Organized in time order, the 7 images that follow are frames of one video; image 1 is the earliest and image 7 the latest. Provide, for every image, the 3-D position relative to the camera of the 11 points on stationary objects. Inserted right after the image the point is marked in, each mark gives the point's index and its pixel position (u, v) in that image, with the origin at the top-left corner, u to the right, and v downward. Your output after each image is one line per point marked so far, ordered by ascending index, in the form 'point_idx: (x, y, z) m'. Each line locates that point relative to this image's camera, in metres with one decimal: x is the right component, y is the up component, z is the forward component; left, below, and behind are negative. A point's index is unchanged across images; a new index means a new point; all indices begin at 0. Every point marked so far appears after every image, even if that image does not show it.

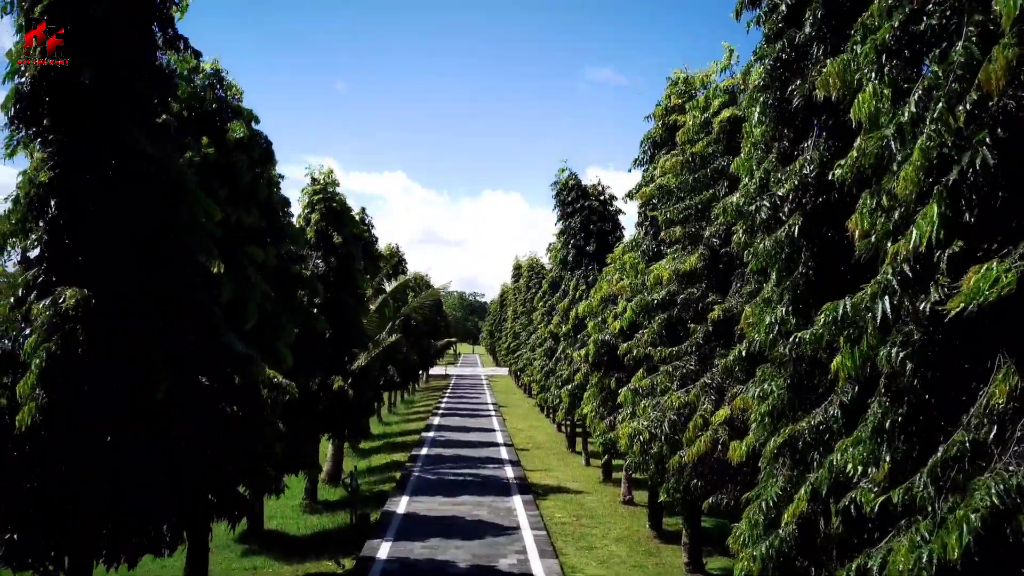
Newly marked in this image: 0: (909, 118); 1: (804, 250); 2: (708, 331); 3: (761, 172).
0: (+2.6, +1.1, +4.4) m
1: (+2.7, +0.3, +6.2) m
2: (+2.6, -0.6, +8.8) m
3: (+2.4, +1.1, +6.6) m
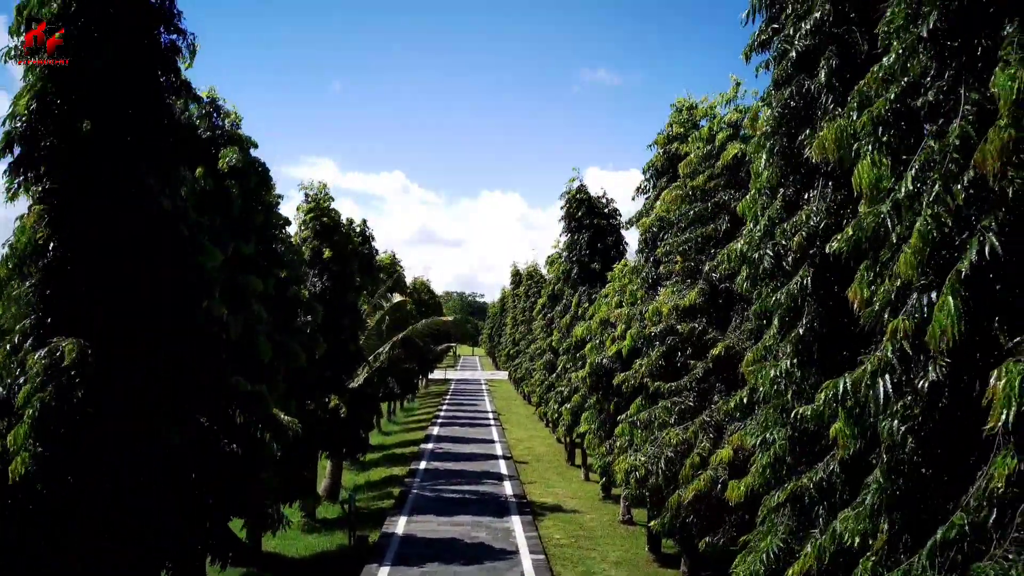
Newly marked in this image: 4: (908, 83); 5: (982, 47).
0: (+2.5, +0.6, +4.4) m
1: (+2.7, -0.1, +6.2) m
2: (+2.5, -1.0, +8.8) m
3: (+2.4, +0.7, +6.6) m
4: (+2.7, +1.4, +4.7) m
5: (+3.0, +1.5, +4.3) m
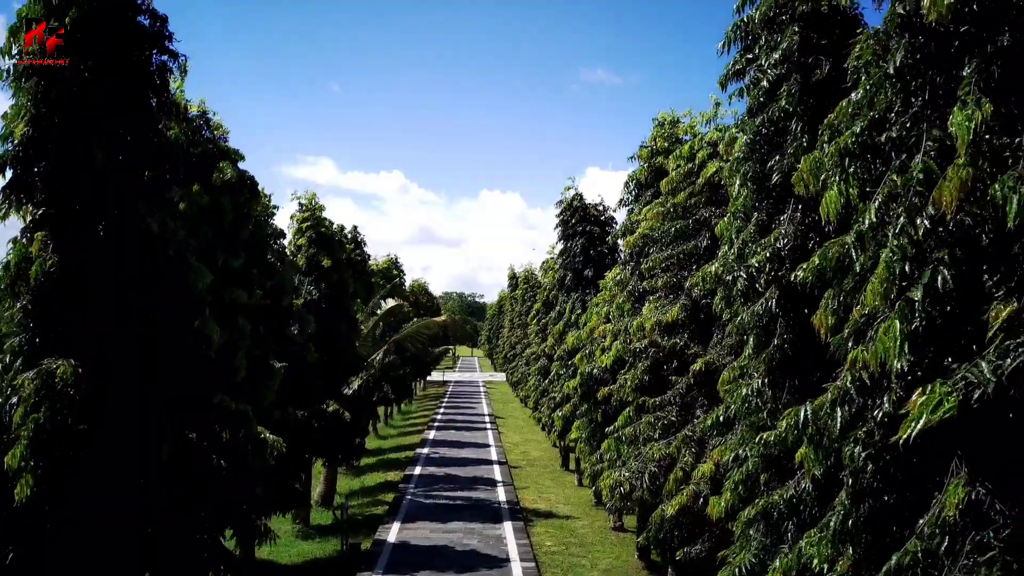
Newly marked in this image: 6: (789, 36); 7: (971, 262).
0: (+2.3, +0.4, +4.5) m
1: (+2.5, -0.3, +6.3) m
2: (+2.4, -1.2, +8.9) m
3: (+2.2, +0.4, +6.7) m
4: (+2.6, +1.2, +4.8) m
5: (+2.8, +1.3, +4.5) m
6: (+2.6, +2.4, +6.4) m
7: (+2.8, +0.2, +4.1) m
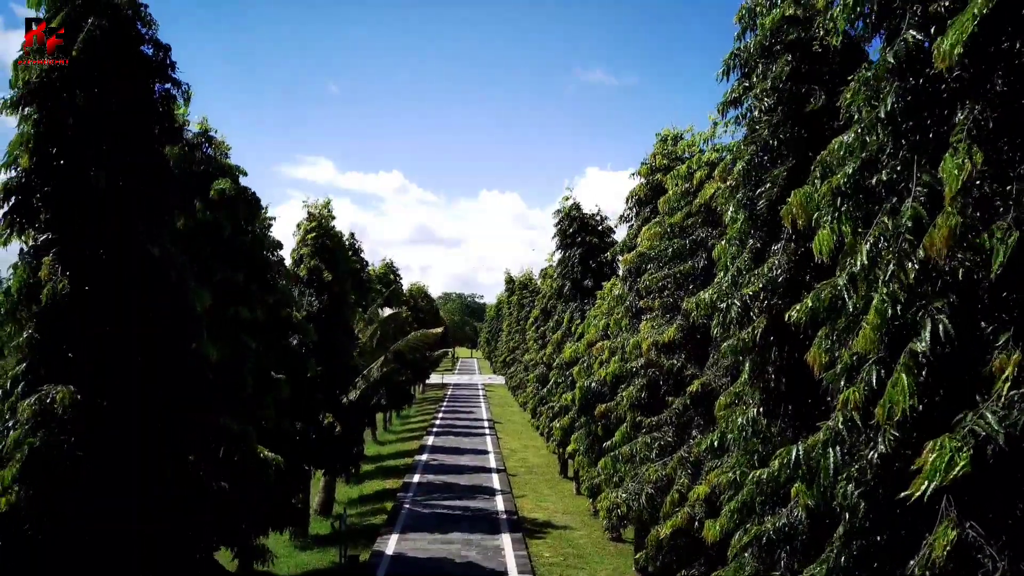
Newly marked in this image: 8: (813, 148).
0: (+2.3, +0.1, +4.6) m
1: (+2.4, -0.6, +6.4) m
2: (+2.3, -1.5, +9.0) m
3: (+2.2, +0.2, +6.8) m
4: (+2.5, +0.9, +4.9) m
5: (+2.8, +1.1, +4.5) m
6: (+2.6, +2.1, +6.4) m
7: (+2.8, -0.1, +4.2) m
8: (+3.0, +1.3, +6.6) m
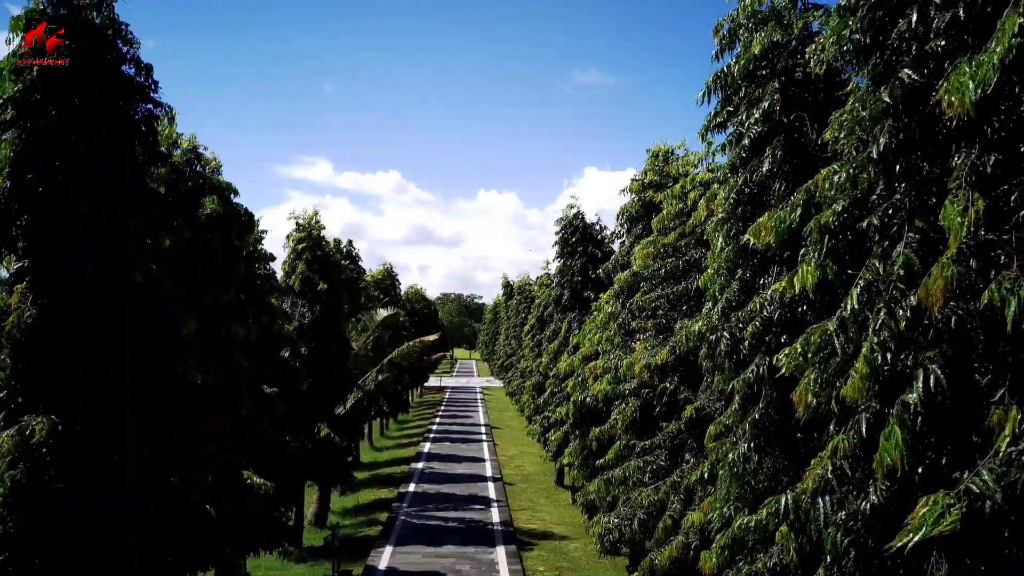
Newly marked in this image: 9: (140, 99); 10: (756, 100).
0: (+2.2, -0.2, +4.5) m
1: (+2.3, -0.9, +6.3) m
2: (+2.2, -1.8, +8.9) m
3: (+2.1, -0.1, +6.7) m
4: (+2.4, +0.6, +4.8) m
5: (+2.7, +0.8, +4.4) m
6: (+2.4, +1.8, +6.3) m
7: (+2.7, -0.4, +4.1) m
8: (+2.8, +1.0, +6.5) m
9: (-4.0, +2.1, +7.4) m
10: (+2.4, +1.8, +6.5) m
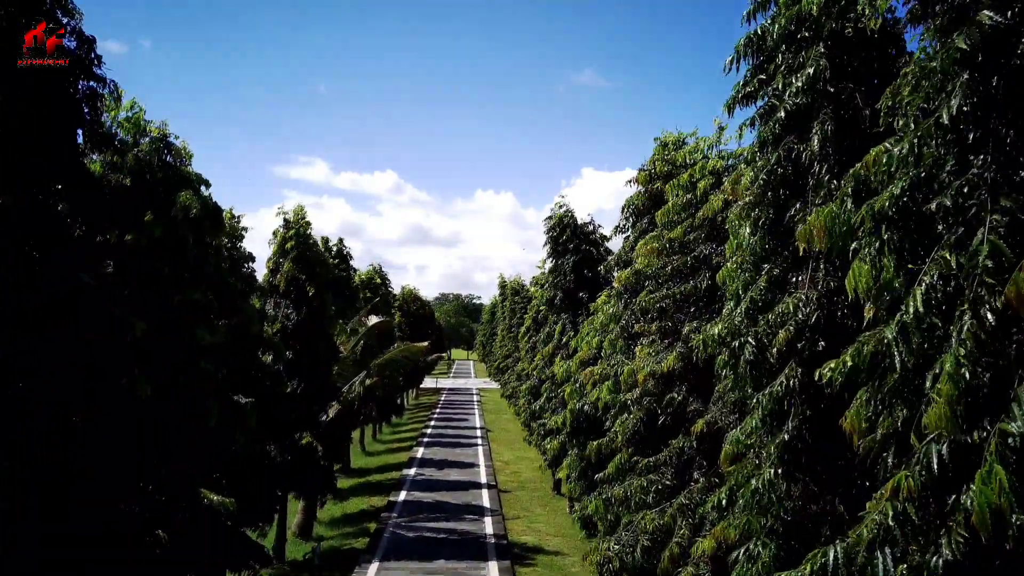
0: (+2.1, -0.2, +3.6) m
1: (+2.2, -0.9, +5.4) m
2: (+2.1, -1.8, +8.0) m
3: (+2.0, -0.1, +5.8) m
4: (+2.3, +0.7, +3.9) m
5: (+2.6, +0.8, +3.5) m
6: (+2.3, +1.8, +5.4) m
7: (+2.6, -0.4, +3.2) m
8: (+2.7, +1.0, +5.6) m
9: (-4.1, +2.1, +6.5) m
10: (+2.3, +1.8, +5.6) m
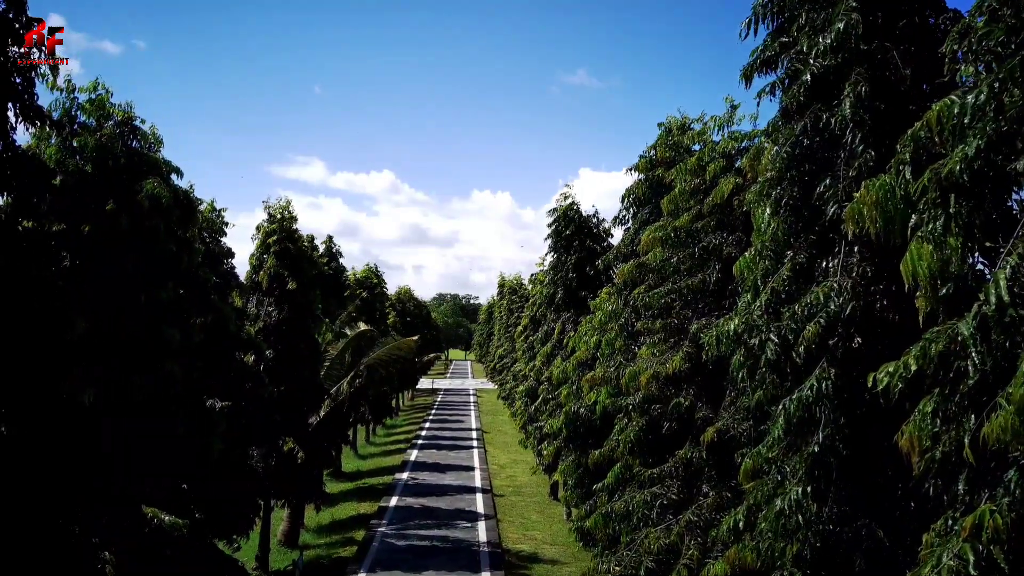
0: (+2.0, -0.1, +2.8) m
1: (+2.1, -0.8, +4.6) m
2: (+2.0, -1.7, +7.2) m
3: (+1.9, 0.0, +5.1) m
4: (+2.2, +0.7, +3.2) m
5: (+2.5, +0.9, +2.8) m
6: (+2.2, +1.9, +4.7) m
7: (+2.5, -0.3, +2.5) m
8: (+2.6, +1.1, +4.9) m
9: (-4.2, +2.1, +5.8) m
10: (+2.2, +1.9, +4.9) m
